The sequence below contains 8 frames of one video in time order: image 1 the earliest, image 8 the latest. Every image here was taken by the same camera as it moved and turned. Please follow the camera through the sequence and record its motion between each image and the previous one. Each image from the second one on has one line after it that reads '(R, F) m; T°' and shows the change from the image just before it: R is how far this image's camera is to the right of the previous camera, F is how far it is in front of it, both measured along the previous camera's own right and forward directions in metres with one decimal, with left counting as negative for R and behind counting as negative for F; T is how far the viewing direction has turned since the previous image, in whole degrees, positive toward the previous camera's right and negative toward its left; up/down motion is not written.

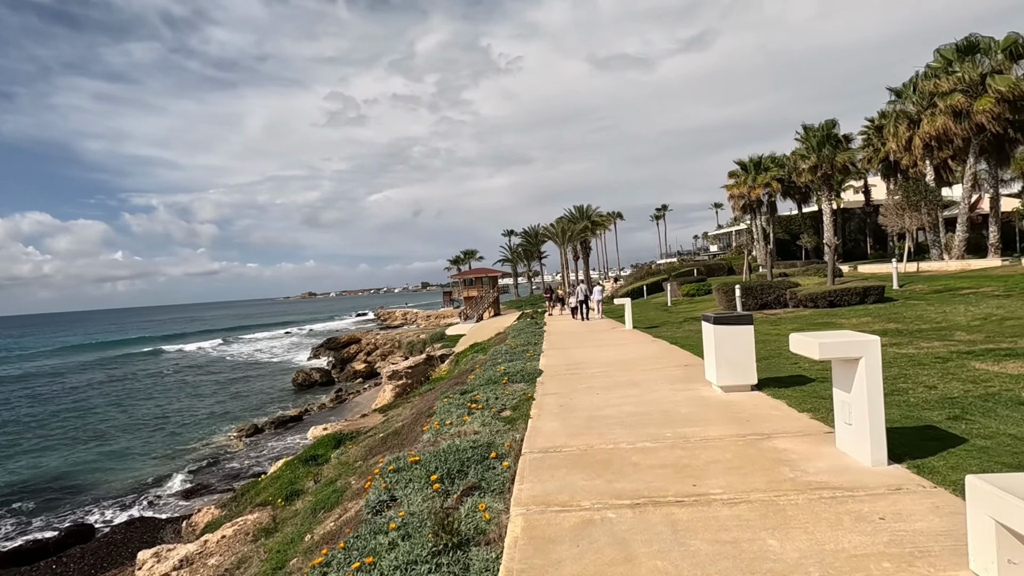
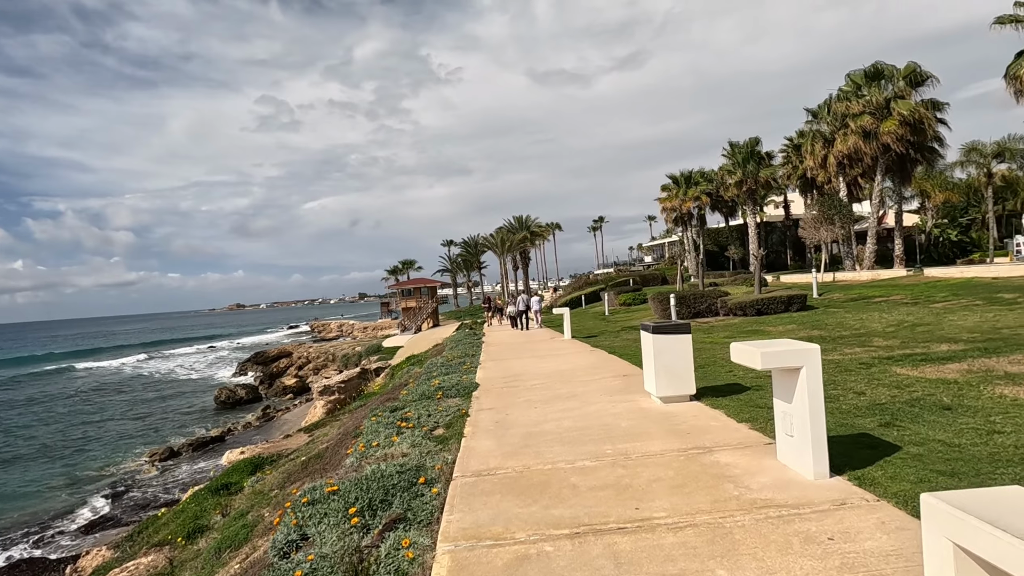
(+0.1, +0.3) m; +6°
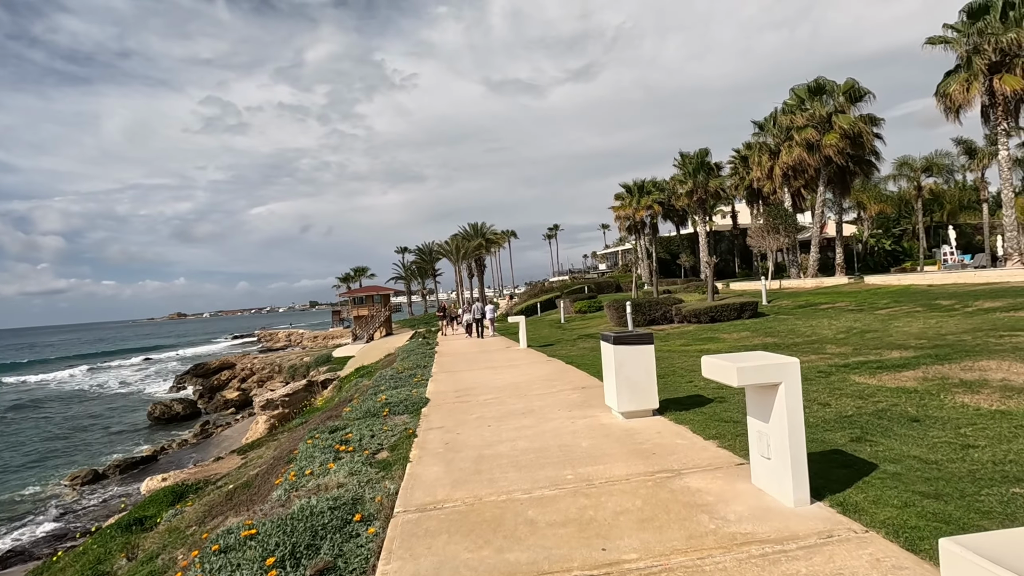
(0.0, +0.5) m; +4°
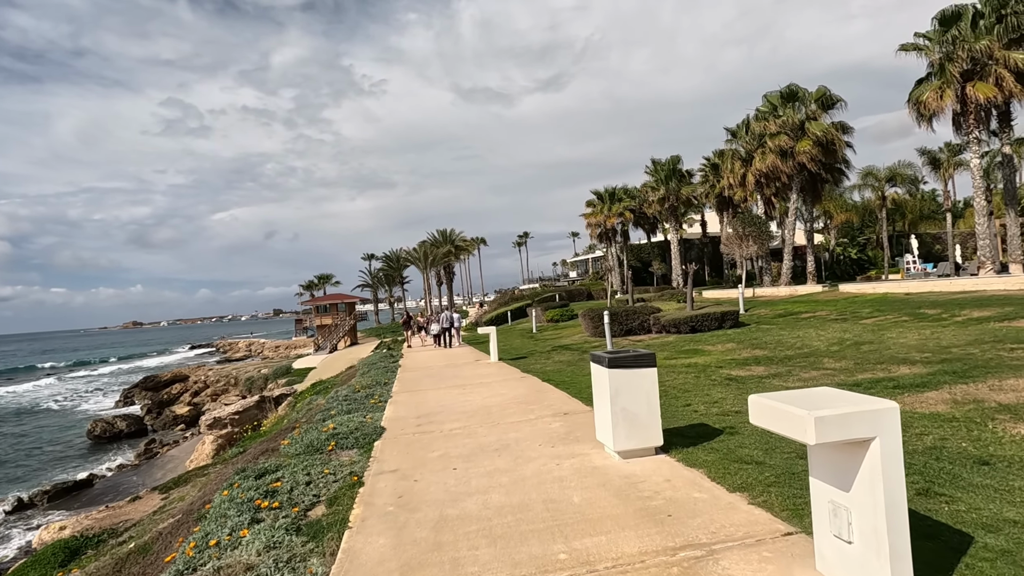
(0.0, +1.2) m; +3°
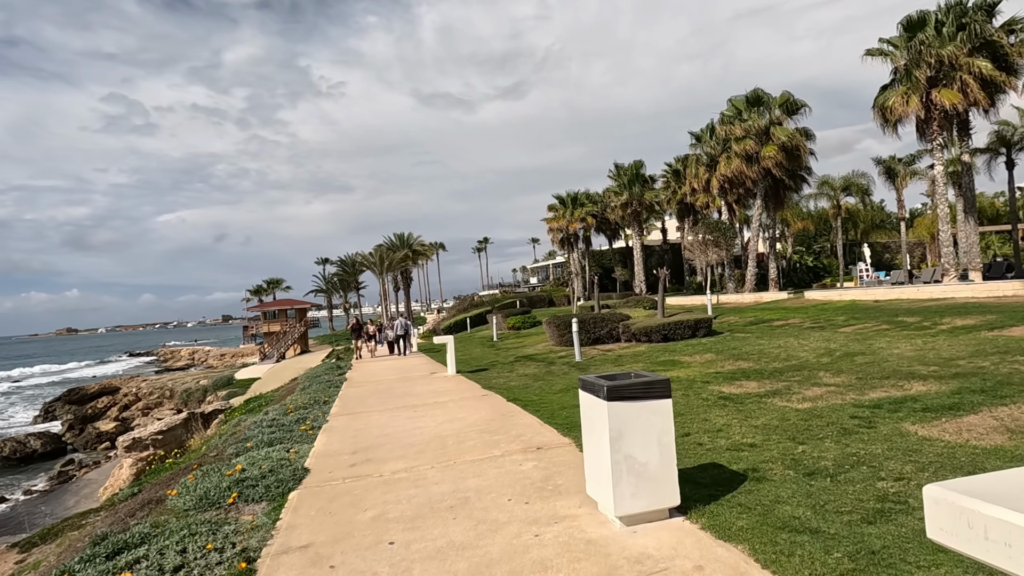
(0.0, +1.4) m; +4°
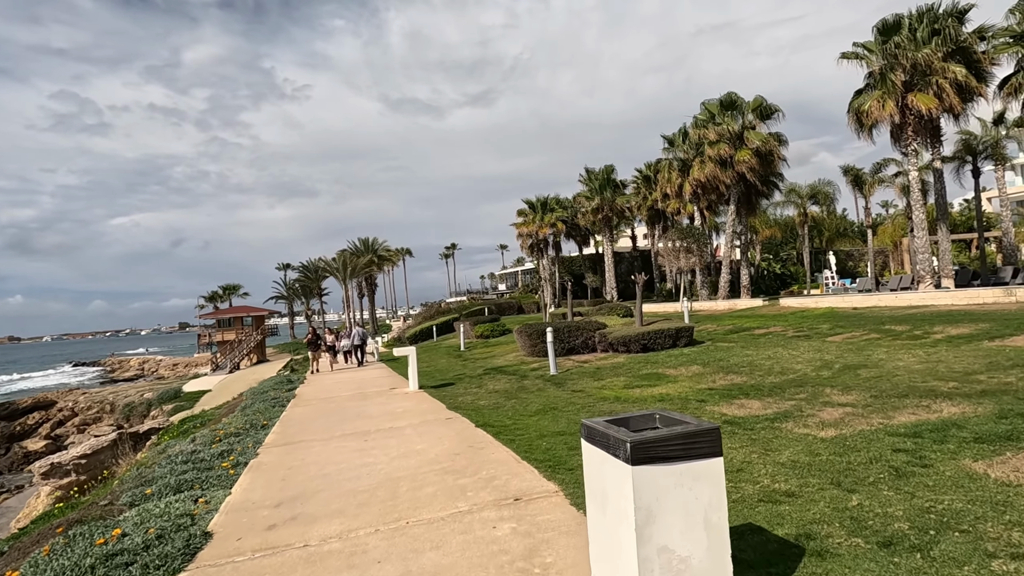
(0.0, +1.3) m; +3°
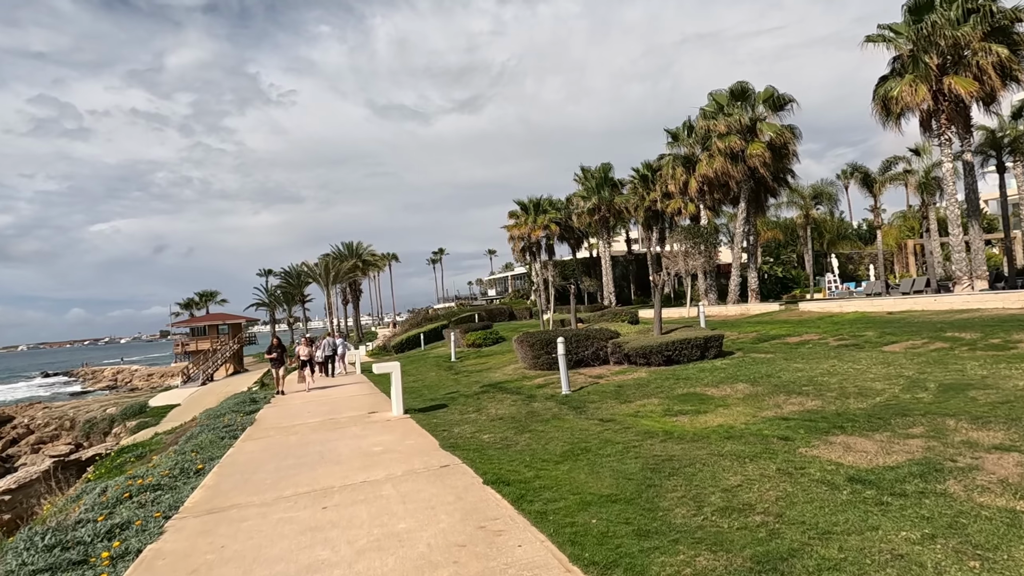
(-0.3, +2.3) m; +1°
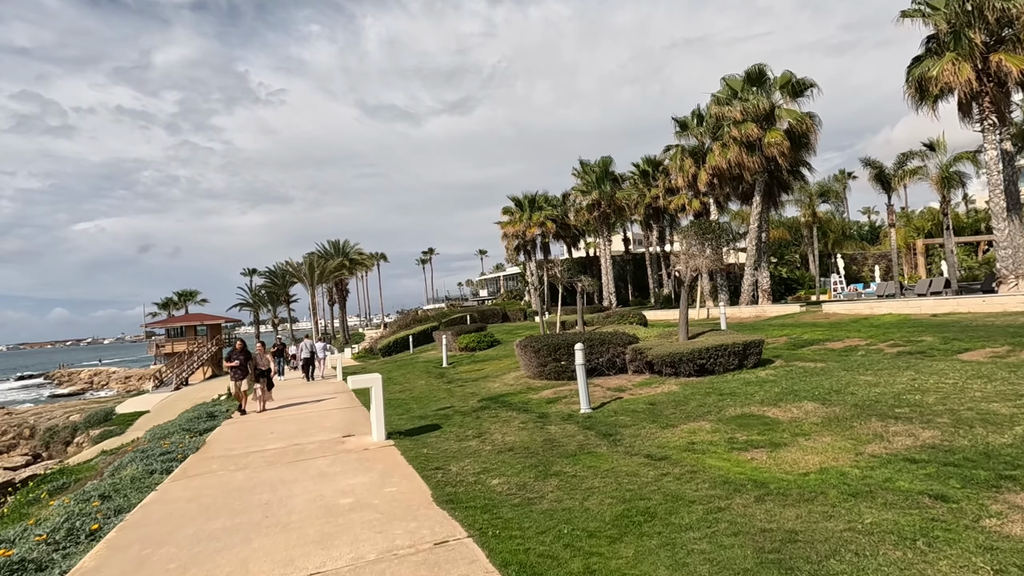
(-0.3, +2.1) m; +1°
